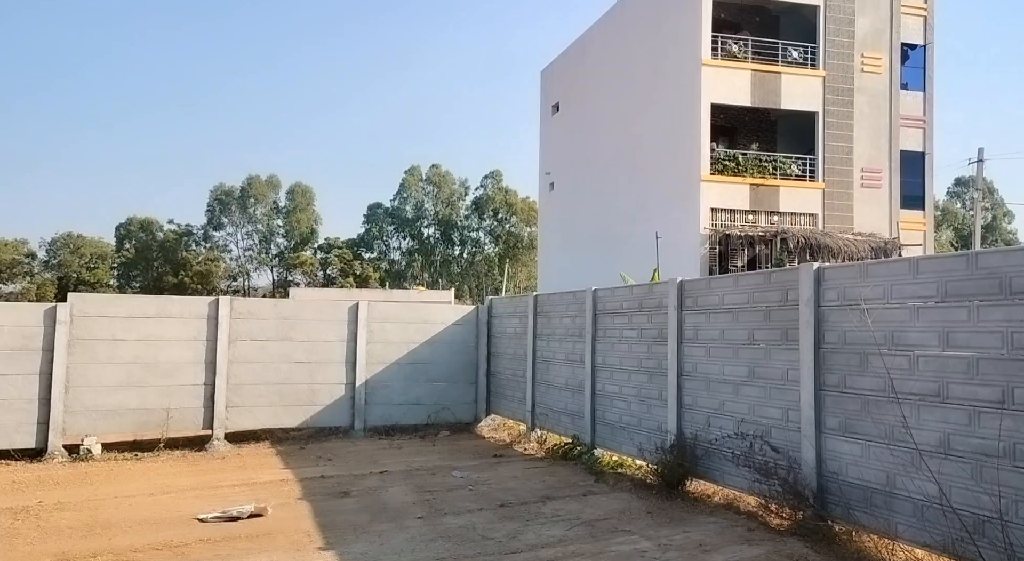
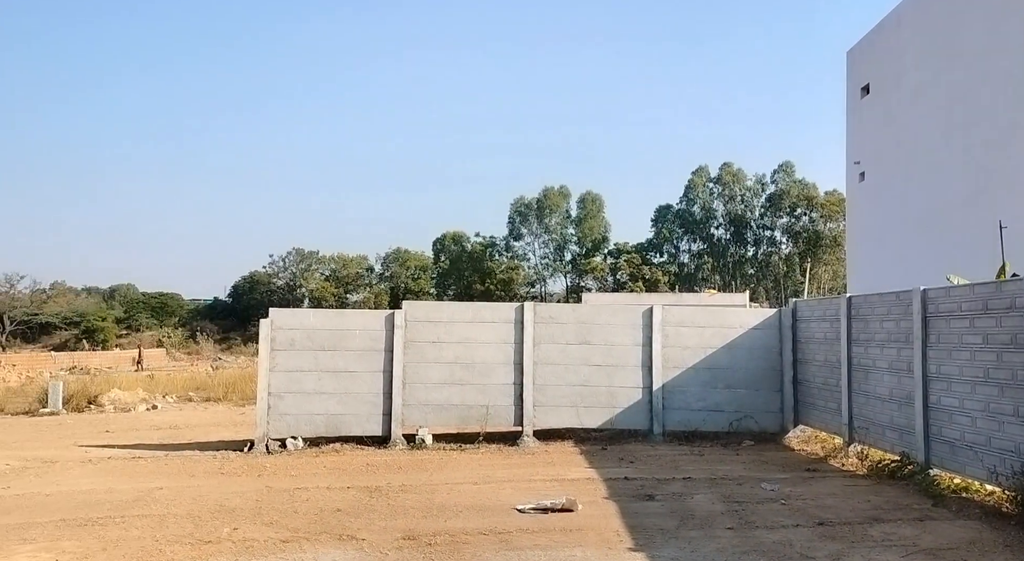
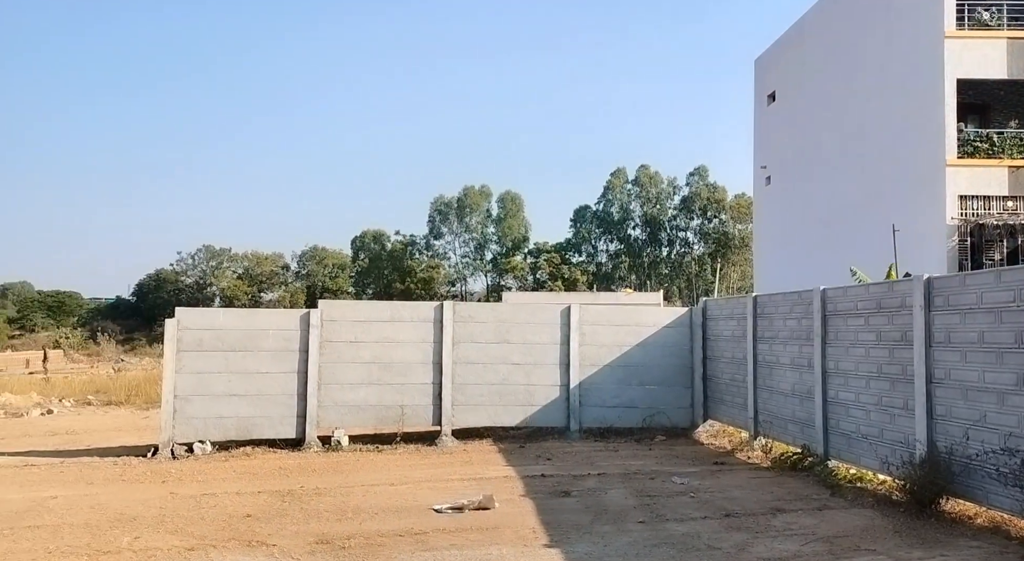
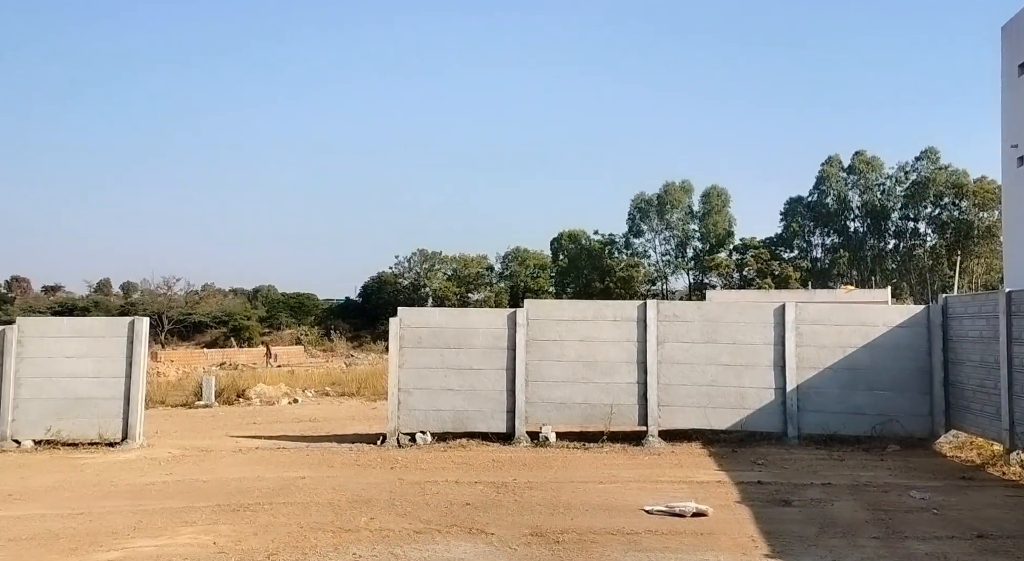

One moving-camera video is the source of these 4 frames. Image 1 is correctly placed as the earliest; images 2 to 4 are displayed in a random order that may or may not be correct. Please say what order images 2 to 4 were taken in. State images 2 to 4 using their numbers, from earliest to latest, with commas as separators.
3, 2, 4
